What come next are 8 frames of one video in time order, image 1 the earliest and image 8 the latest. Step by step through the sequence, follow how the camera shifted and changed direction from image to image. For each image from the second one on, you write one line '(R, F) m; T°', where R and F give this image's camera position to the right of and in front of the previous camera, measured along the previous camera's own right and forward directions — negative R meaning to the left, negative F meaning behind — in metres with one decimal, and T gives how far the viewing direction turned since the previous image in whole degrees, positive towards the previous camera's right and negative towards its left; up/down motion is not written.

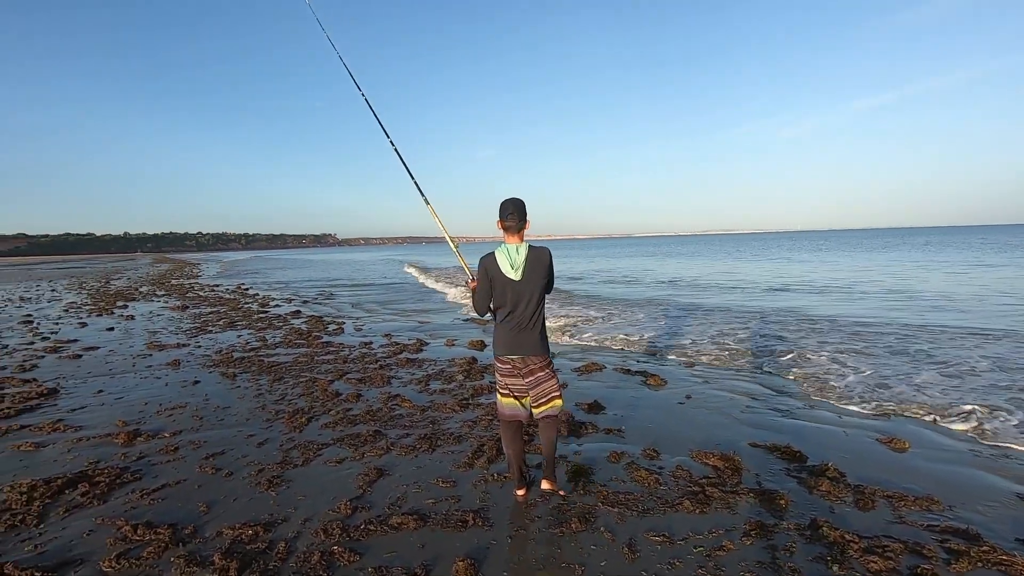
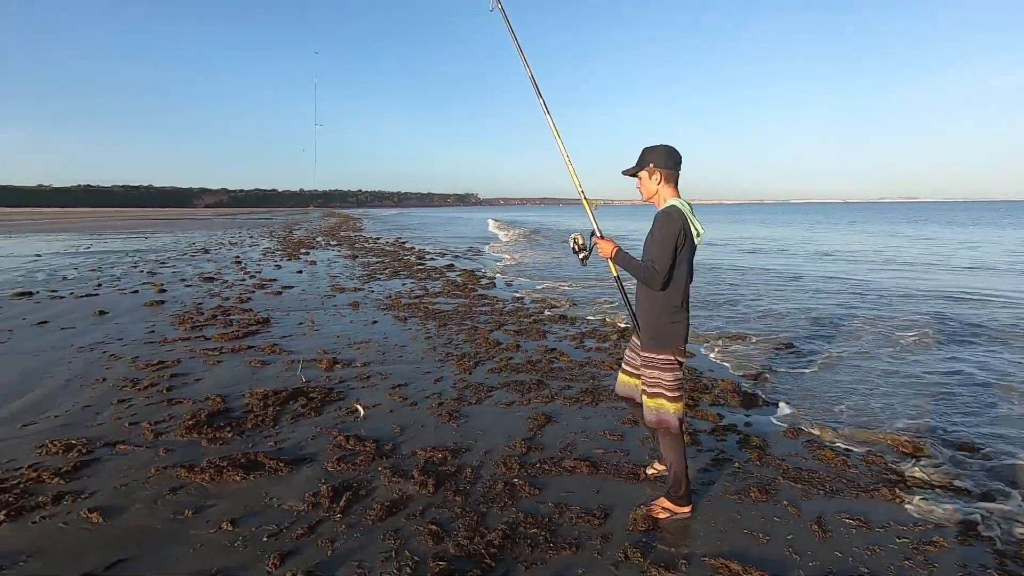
(-0.3, -0.1) m; -14°
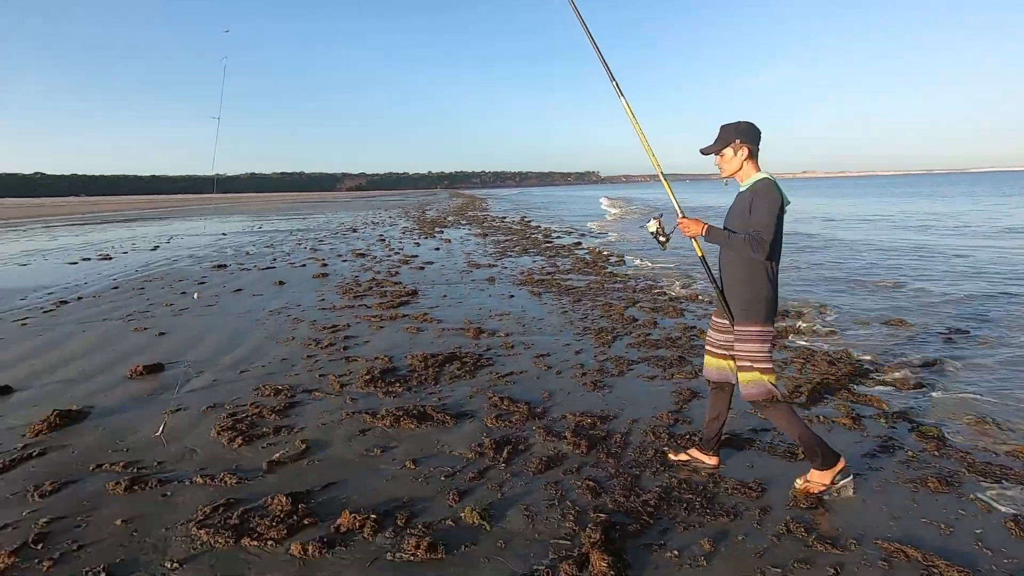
(-0.2, -0.2) m; -13°
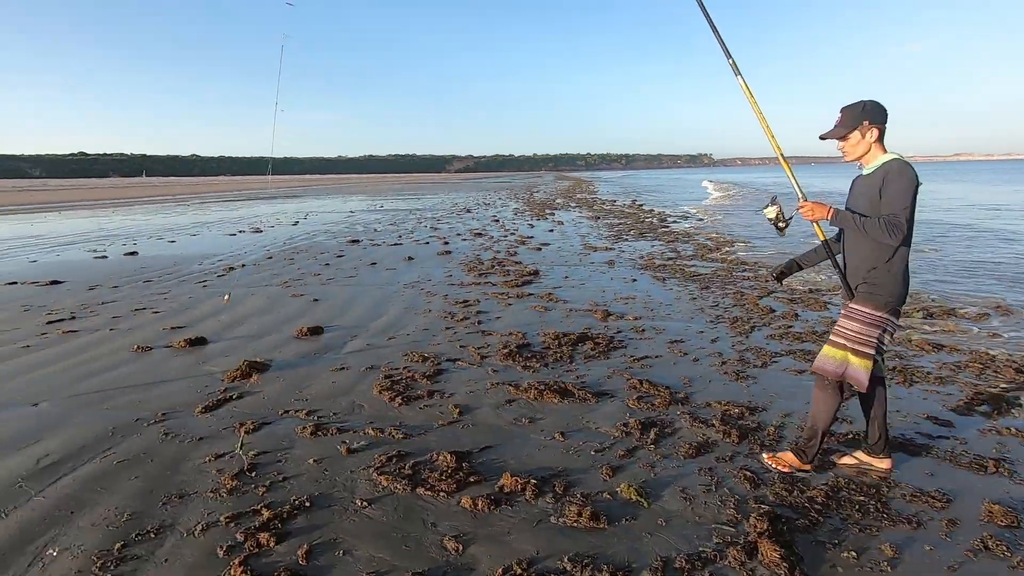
(-0.3, -0.1) m; -11°
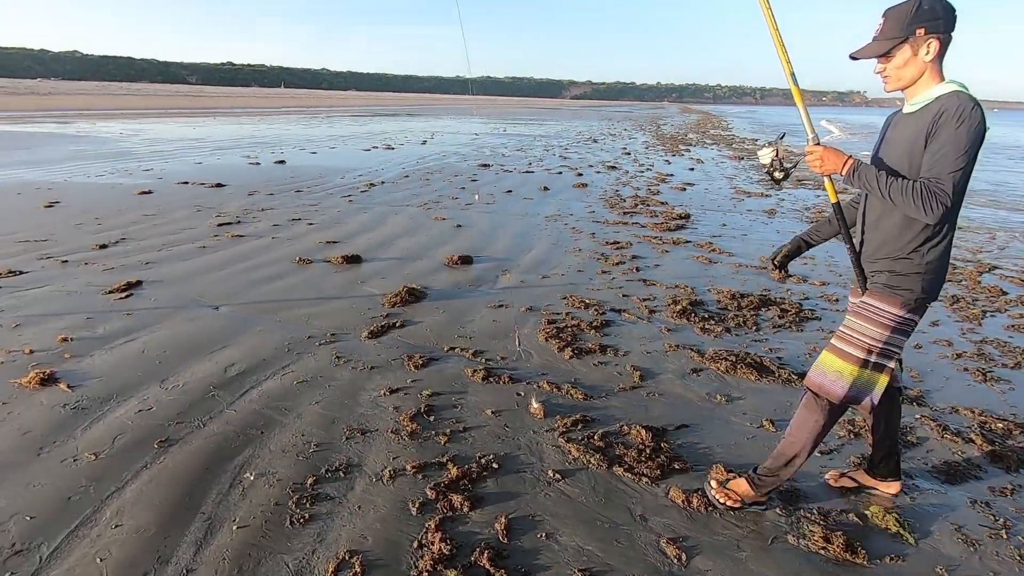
(-0.6, +0.4) m; -10°
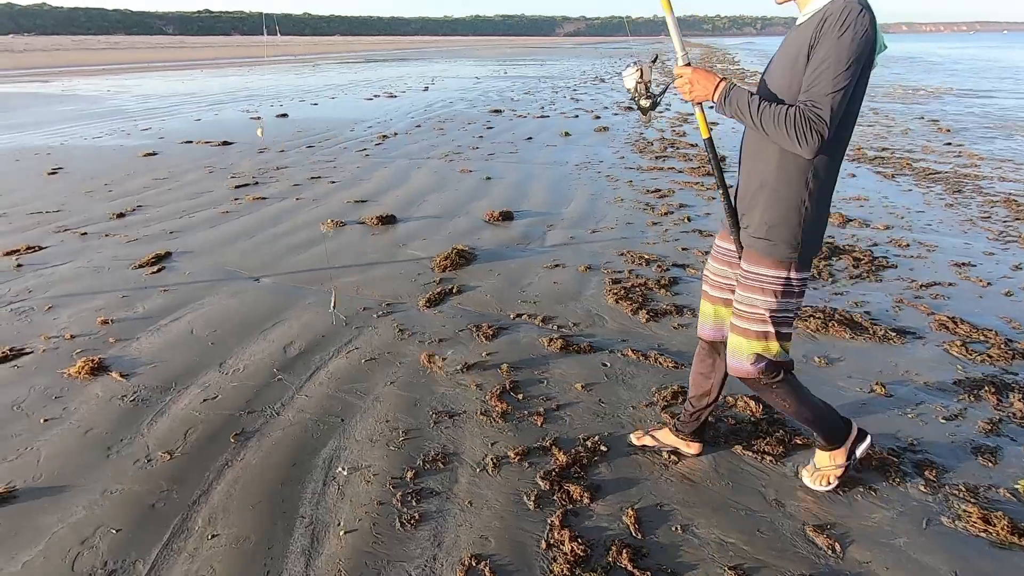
(-0.4, +0.3) m; 0°
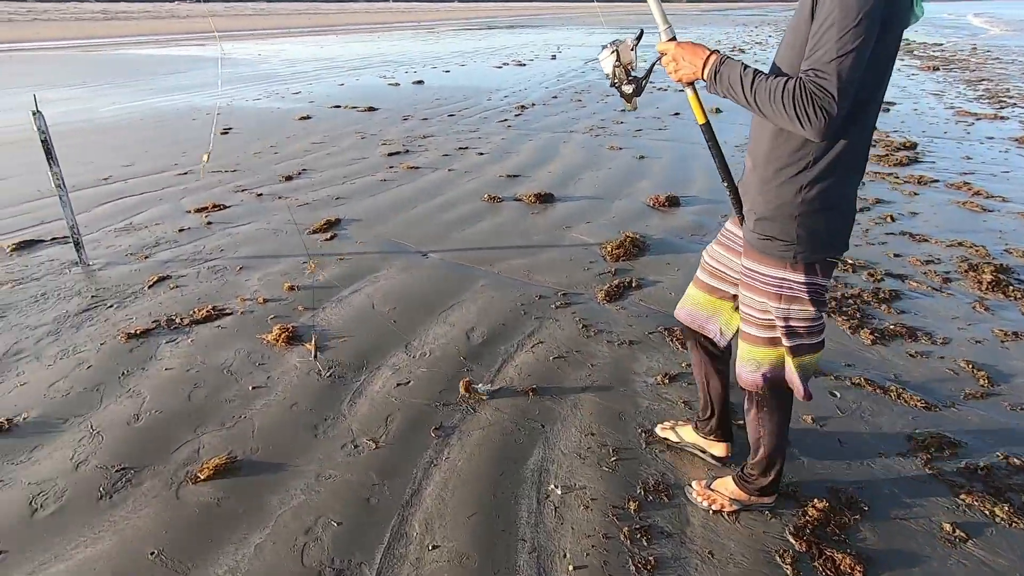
(-0.6, +0.2) m; -10°
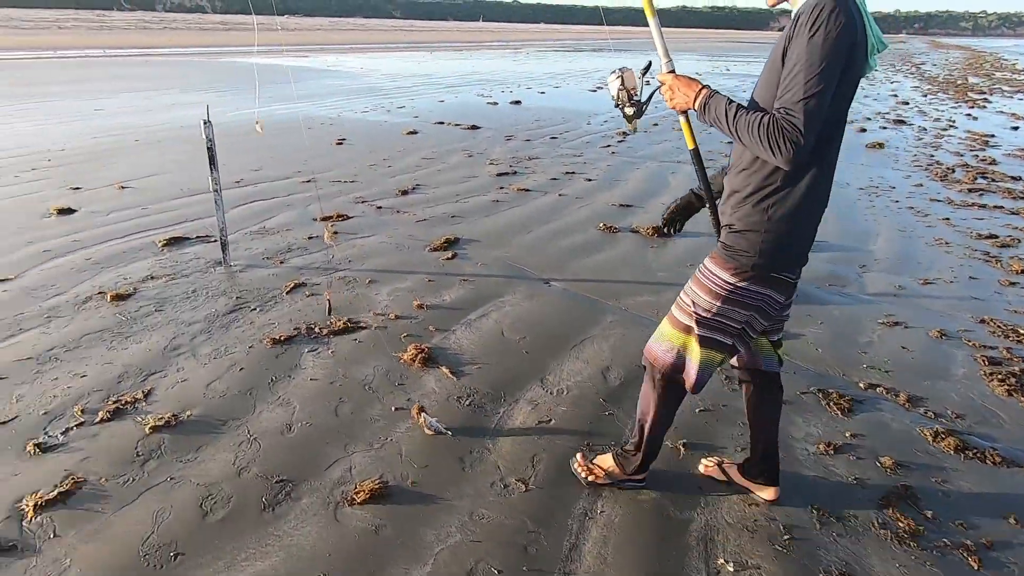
(-0.4, +0.1) m; -7°
